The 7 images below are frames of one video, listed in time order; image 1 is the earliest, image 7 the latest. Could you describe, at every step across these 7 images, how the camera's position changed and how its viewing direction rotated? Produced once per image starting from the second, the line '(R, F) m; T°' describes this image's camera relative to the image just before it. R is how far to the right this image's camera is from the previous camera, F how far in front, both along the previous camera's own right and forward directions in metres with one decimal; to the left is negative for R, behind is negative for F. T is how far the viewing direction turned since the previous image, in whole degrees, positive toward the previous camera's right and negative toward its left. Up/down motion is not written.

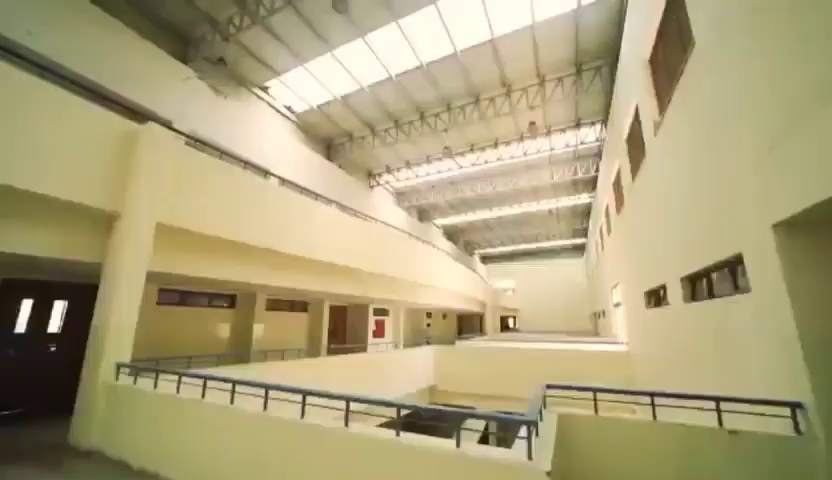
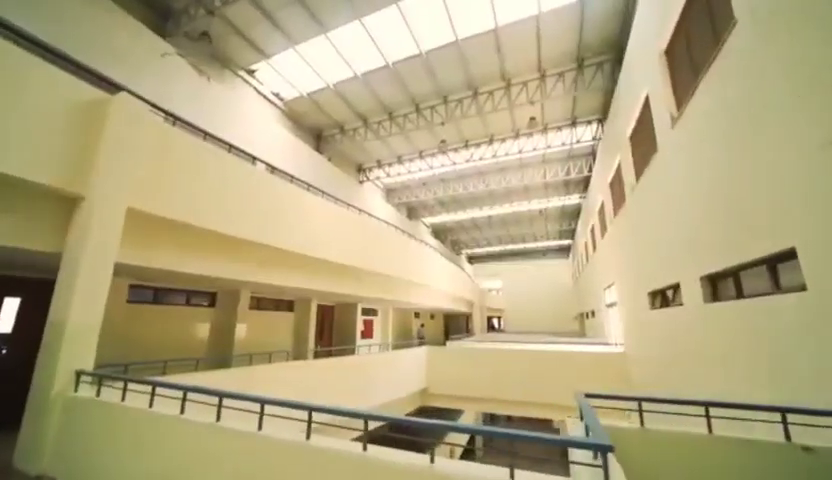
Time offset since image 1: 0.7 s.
(-0.3, +0.4) m; +3°
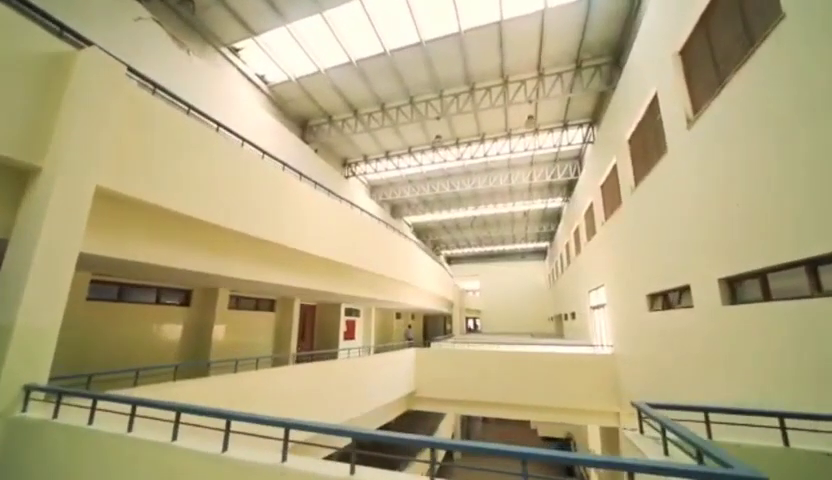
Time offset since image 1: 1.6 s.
(-0.5, +0.3) m; +5°
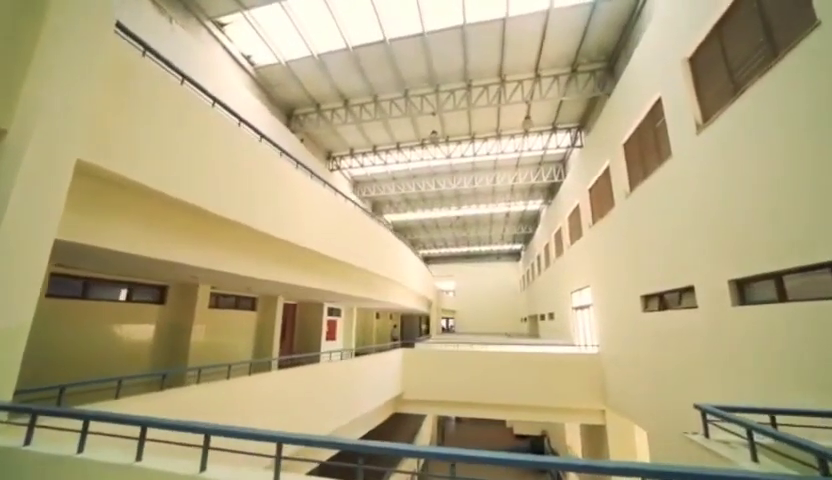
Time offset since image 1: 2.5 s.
(-0.6, +0.3) m; +6°
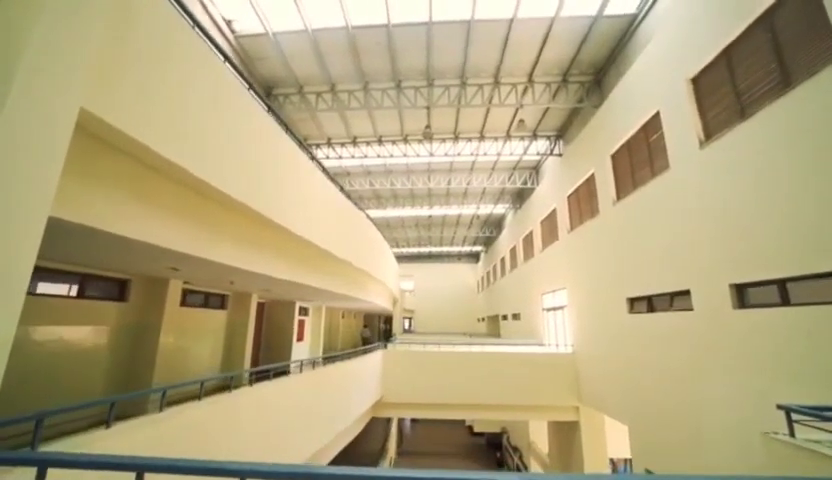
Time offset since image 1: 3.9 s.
(-1.1, +0.4) m; +10°
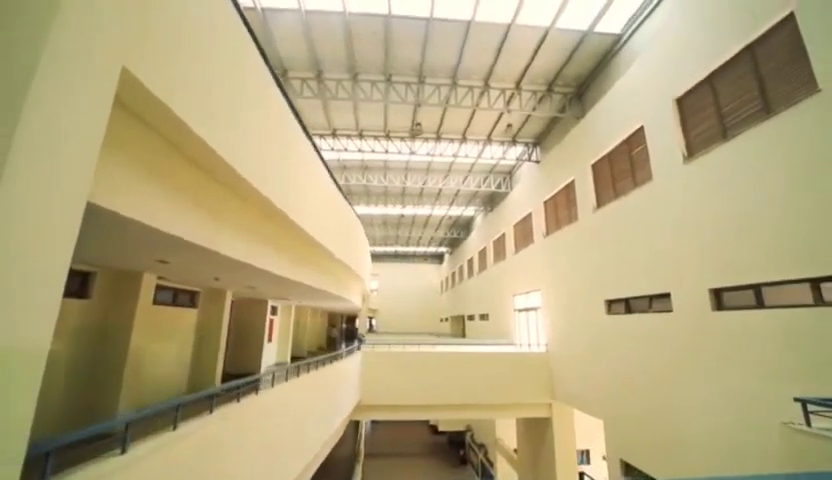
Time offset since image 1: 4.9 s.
(-0.8, +0.2) m; +8°
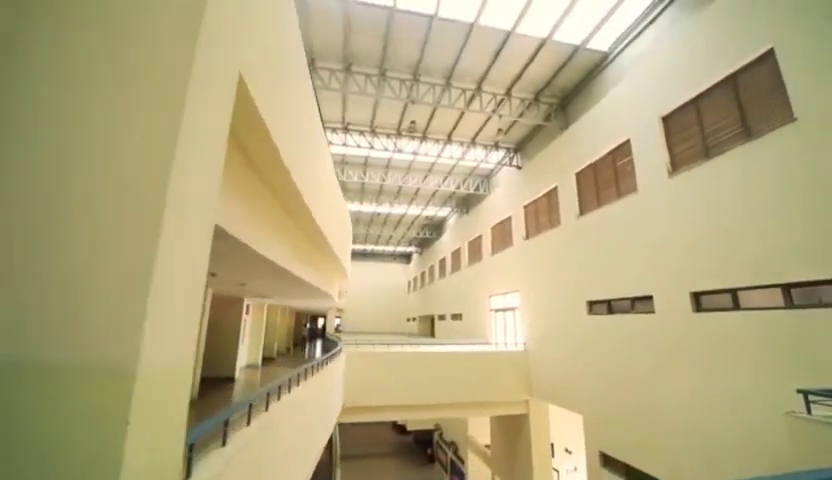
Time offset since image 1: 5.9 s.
(-0.8, +0.1) m; +8°
